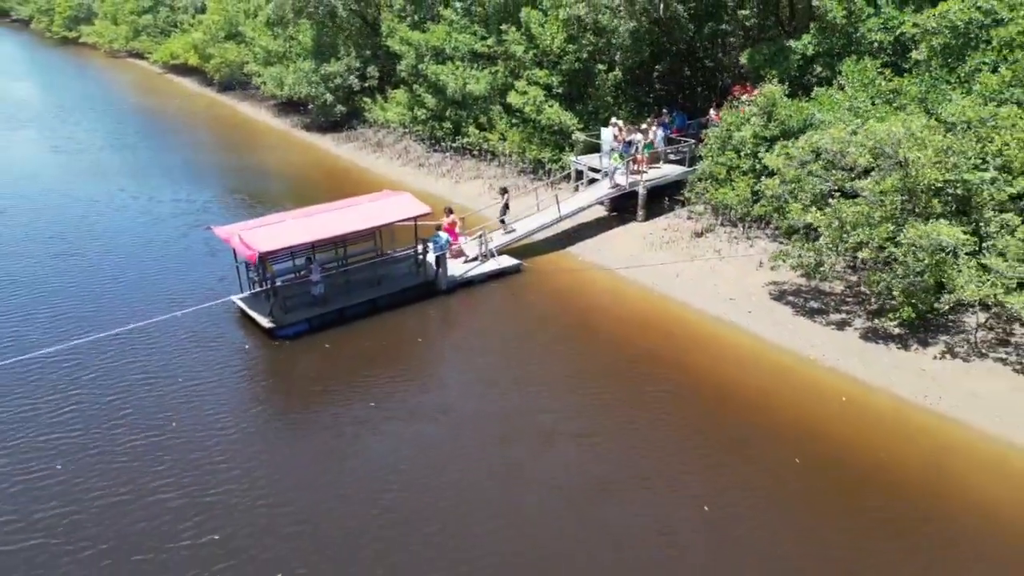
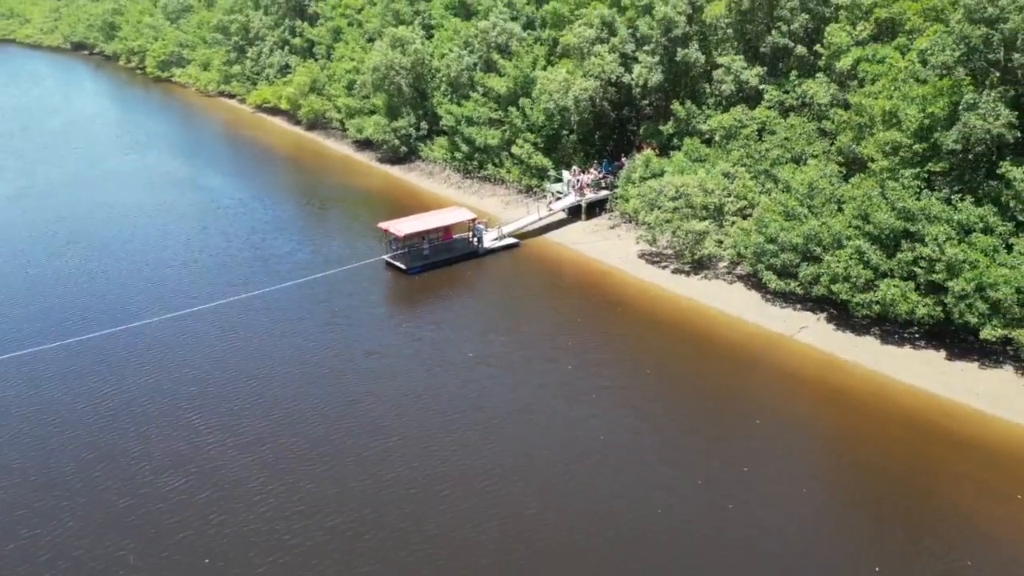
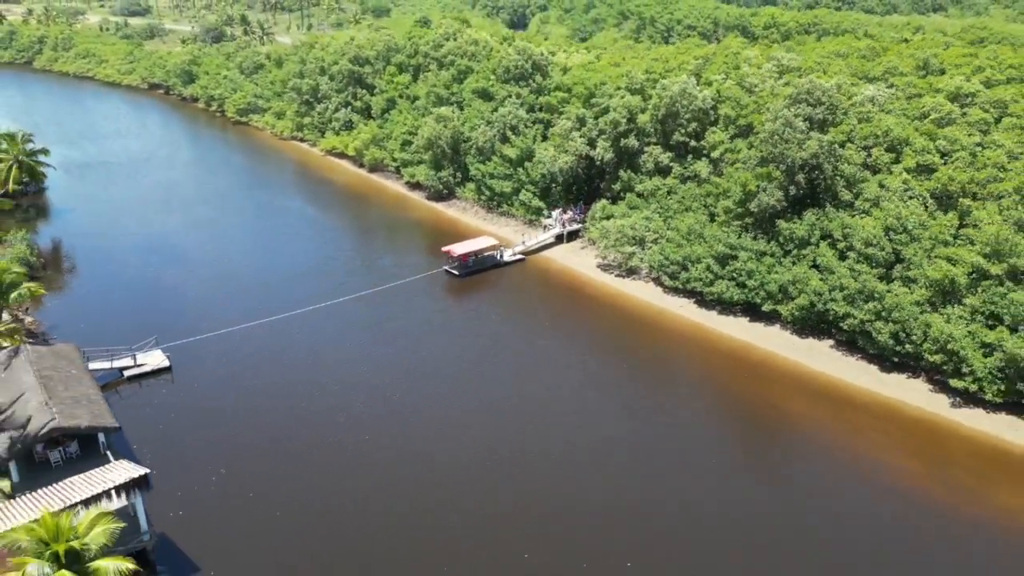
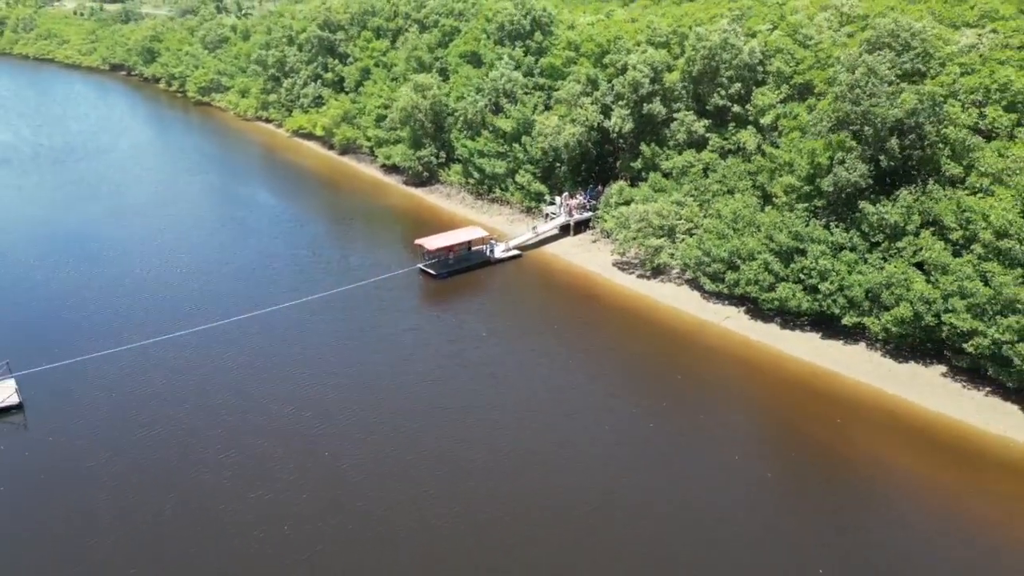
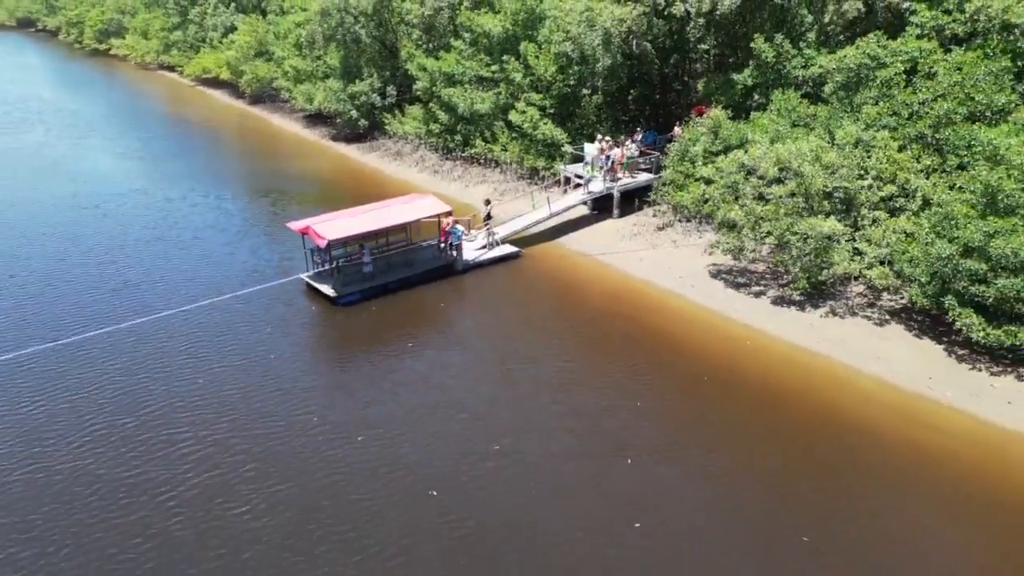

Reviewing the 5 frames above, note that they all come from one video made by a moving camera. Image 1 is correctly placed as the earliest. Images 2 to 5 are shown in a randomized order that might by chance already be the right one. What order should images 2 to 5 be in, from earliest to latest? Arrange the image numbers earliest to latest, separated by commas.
5, 2, 4, 3
